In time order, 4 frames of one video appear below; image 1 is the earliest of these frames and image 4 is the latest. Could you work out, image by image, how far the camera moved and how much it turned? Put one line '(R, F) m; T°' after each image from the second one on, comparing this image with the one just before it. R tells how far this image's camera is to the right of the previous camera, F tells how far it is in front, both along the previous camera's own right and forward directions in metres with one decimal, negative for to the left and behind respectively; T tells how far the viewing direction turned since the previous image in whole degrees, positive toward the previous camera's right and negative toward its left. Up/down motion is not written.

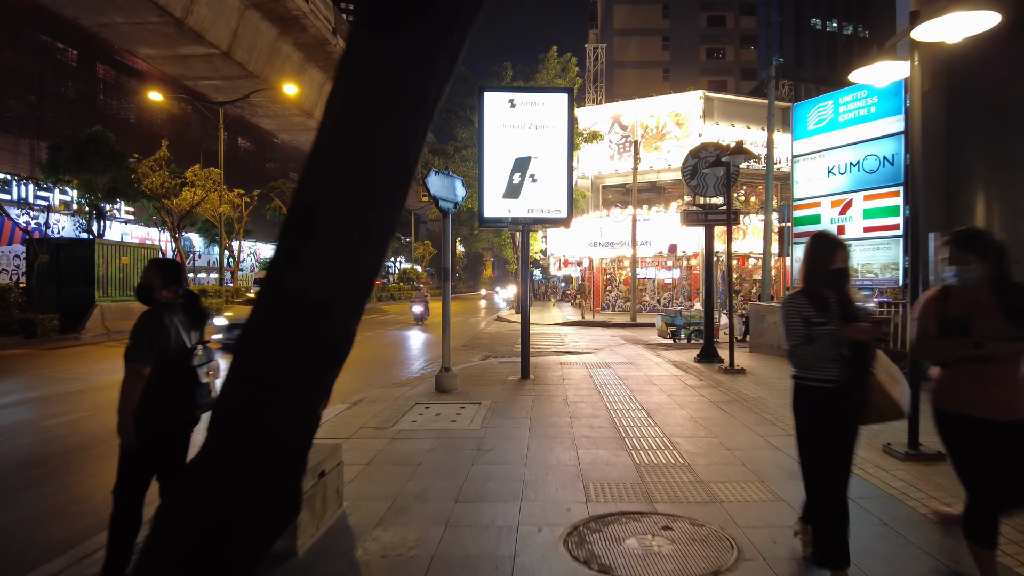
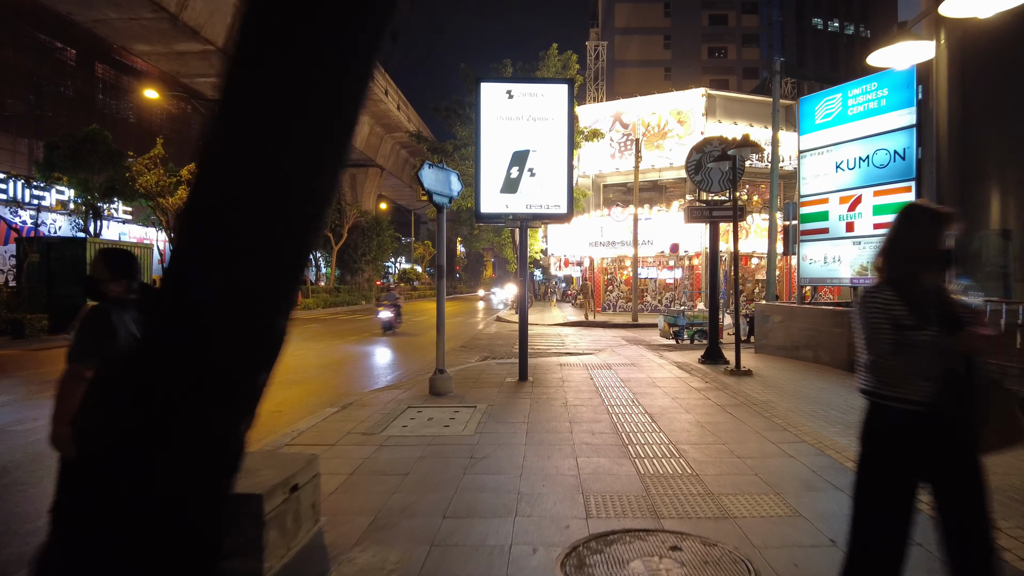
(0.0, +0.4) m; 0°
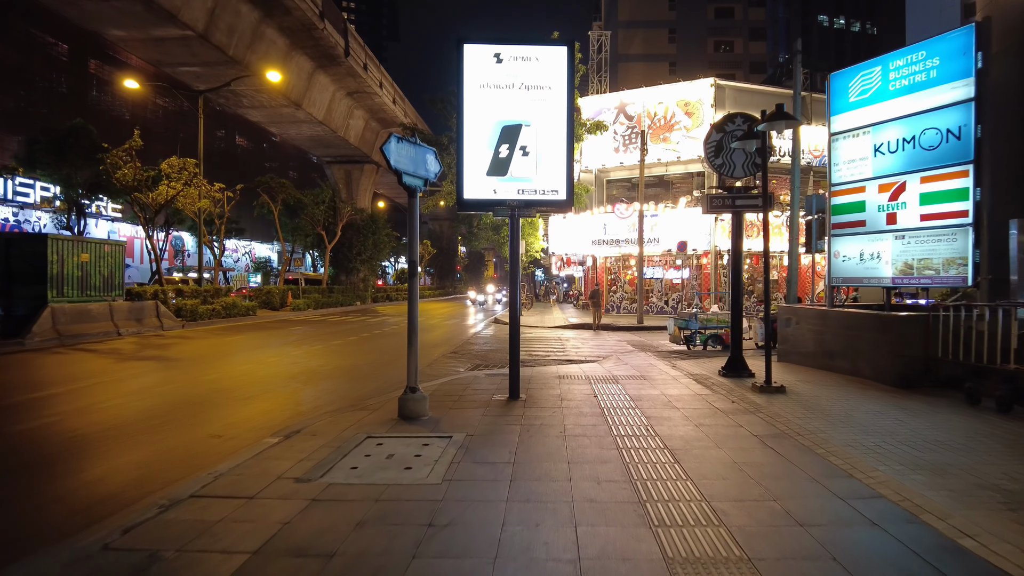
(+0.2, +1.4) m; 0°
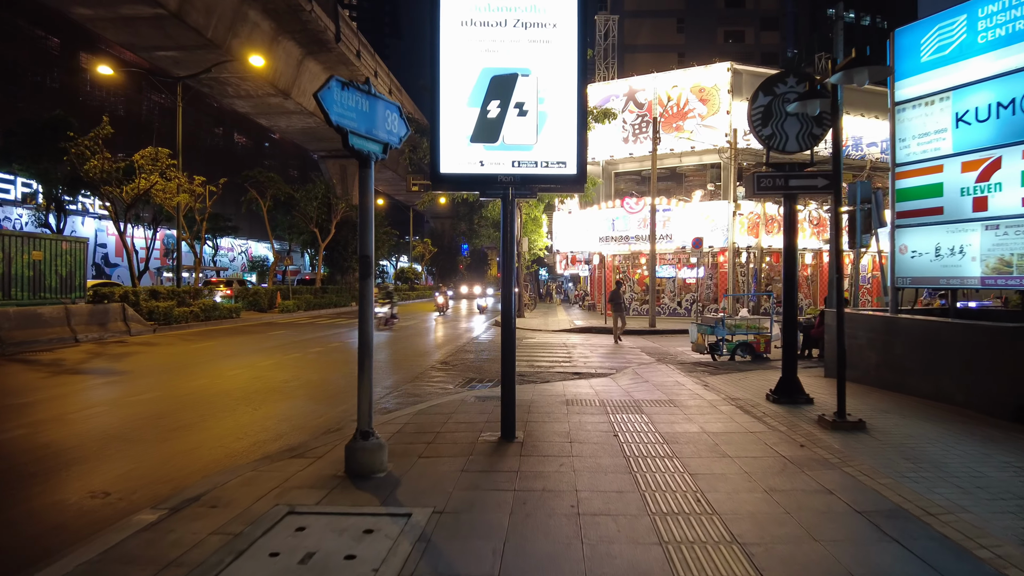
(+0.1, +1.9) m; 0°
